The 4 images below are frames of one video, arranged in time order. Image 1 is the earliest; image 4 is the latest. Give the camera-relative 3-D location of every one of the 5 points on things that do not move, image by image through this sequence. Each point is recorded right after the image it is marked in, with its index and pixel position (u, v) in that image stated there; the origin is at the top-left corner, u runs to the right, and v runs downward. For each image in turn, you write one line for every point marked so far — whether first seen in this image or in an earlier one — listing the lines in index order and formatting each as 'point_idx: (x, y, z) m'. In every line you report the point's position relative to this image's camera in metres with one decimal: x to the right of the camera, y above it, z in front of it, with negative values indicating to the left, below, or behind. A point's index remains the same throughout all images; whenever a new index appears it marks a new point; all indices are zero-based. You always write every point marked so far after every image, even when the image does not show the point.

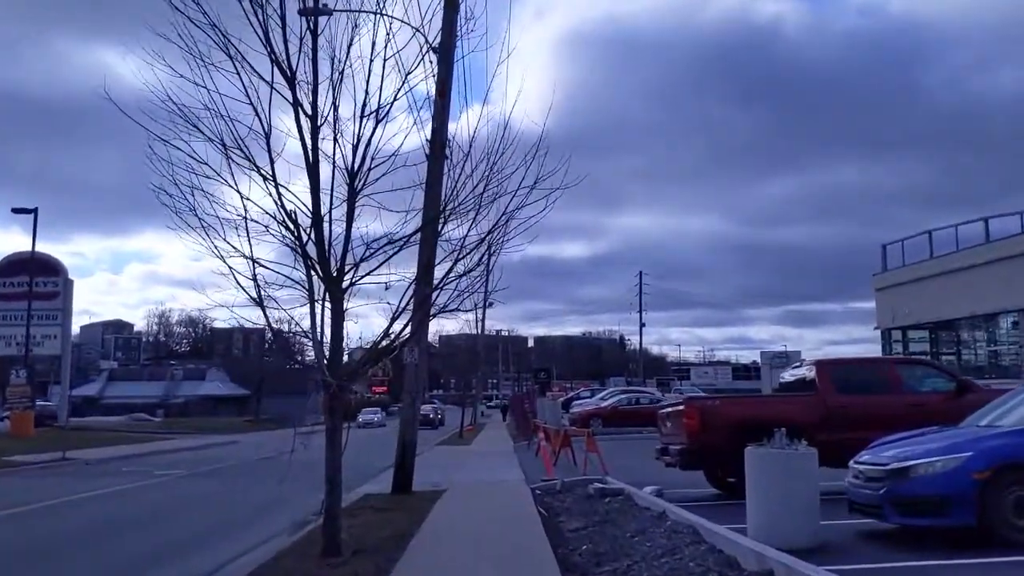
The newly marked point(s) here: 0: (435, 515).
0: (-1.5, -4.6, +15.6) m
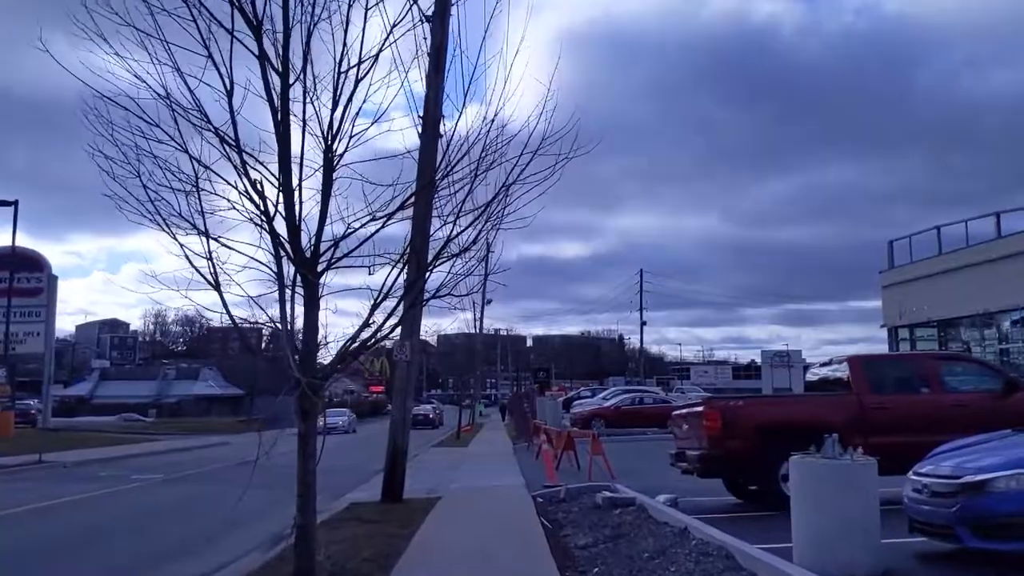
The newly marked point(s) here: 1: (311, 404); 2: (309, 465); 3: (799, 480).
0: (-1.5, -4.4, +14.2) m
1: (-2.4, -1.4, +9.2) m
2: (-2.4, -2.2, +9.2) m
3: (+3.0, -2.0, +7.9) m
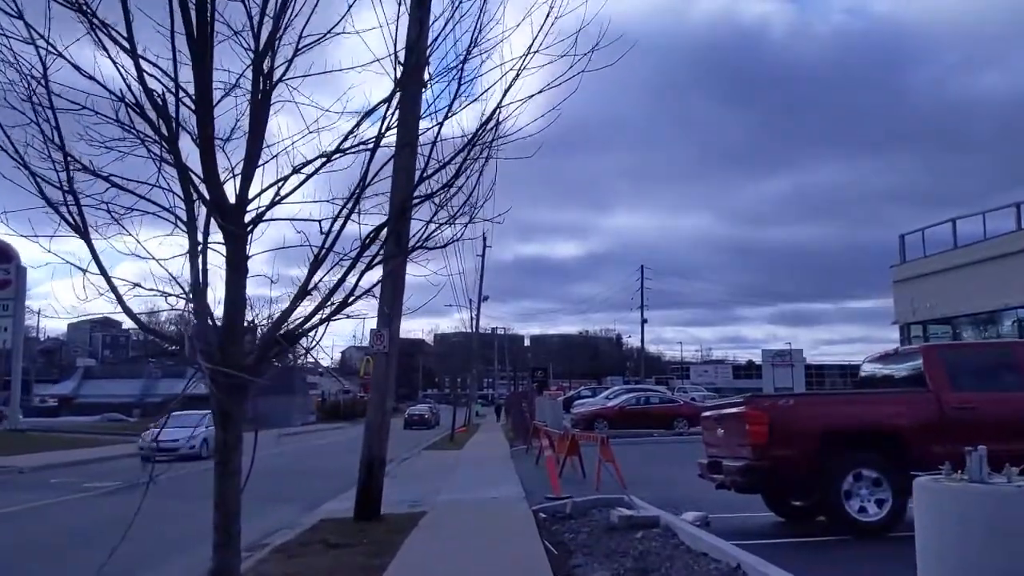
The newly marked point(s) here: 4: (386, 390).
0: (-1.6, -4.0, +11.7) m
1: (-2.4, -1.0, +6.7) m
2: (-2.5, -1.8, +6.8) m
3: (+2.9, -1.6, +5.4) m
4: (-2.2, -1.8, +13.4) m
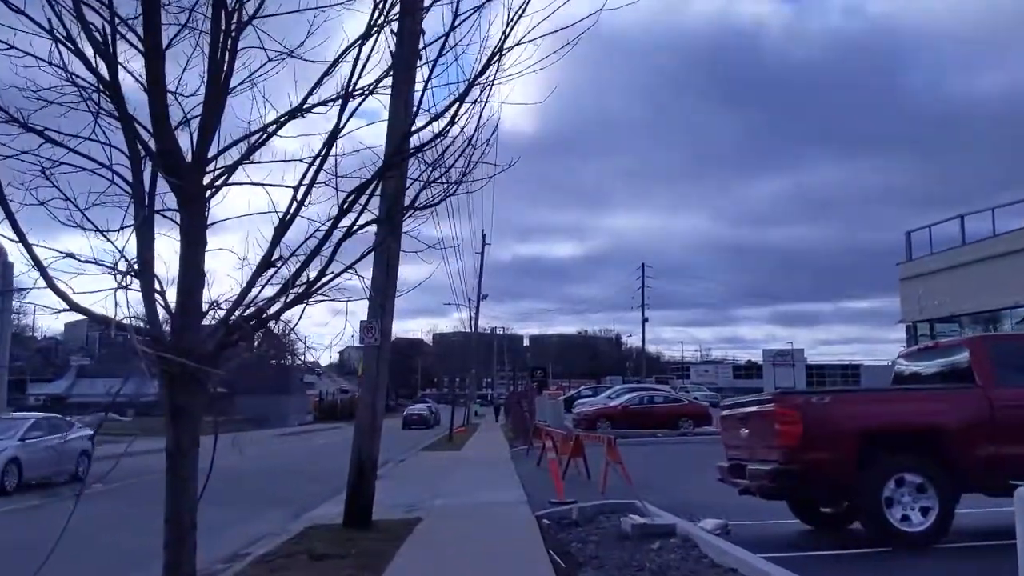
0: (-1.5, -3.8, +10.6) m
1: (-2.4, -0.8, +5.6) m
2: (-2.4, -1.6, +5.7) m
3: (+3.0, -1.4, +4.4) m
4: (-2.2, -1.6, +12.3) m
